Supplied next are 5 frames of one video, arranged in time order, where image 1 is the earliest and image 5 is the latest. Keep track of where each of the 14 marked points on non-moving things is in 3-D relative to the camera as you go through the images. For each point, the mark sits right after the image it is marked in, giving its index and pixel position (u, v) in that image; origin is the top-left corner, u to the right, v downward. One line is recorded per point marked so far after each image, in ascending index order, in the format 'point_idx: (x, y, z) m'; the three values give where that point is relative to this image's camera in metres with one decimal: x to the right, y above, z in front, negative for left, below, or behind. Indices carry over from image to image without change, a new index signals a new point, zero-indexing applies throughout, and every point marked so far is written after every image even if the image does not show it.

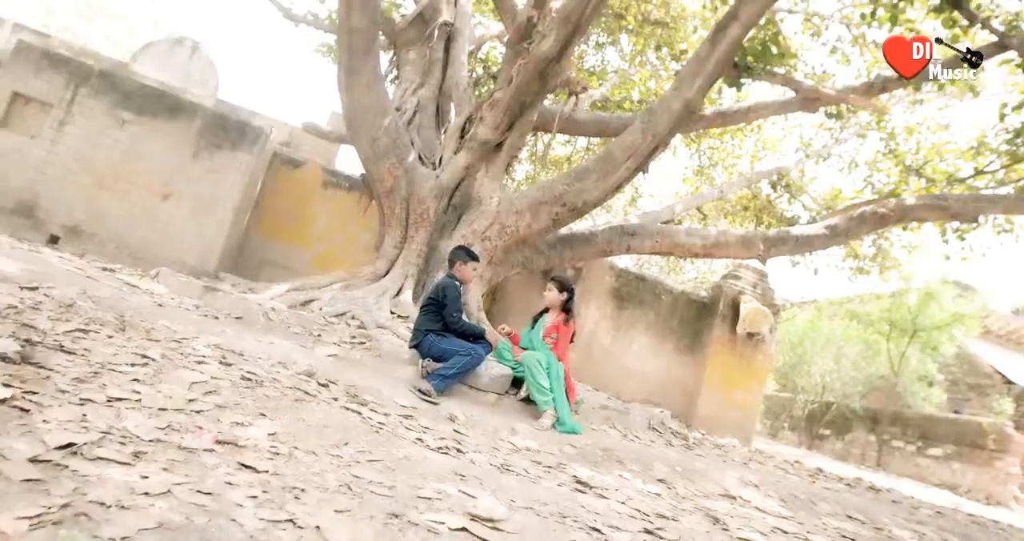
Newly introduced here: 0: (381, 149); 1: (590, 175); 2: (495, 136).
0: (-1.2, +1.1, +5.8) m
1: (+0.7, +0.8, +5.9) m
2: (-0.2, +1.2, +5.9) m
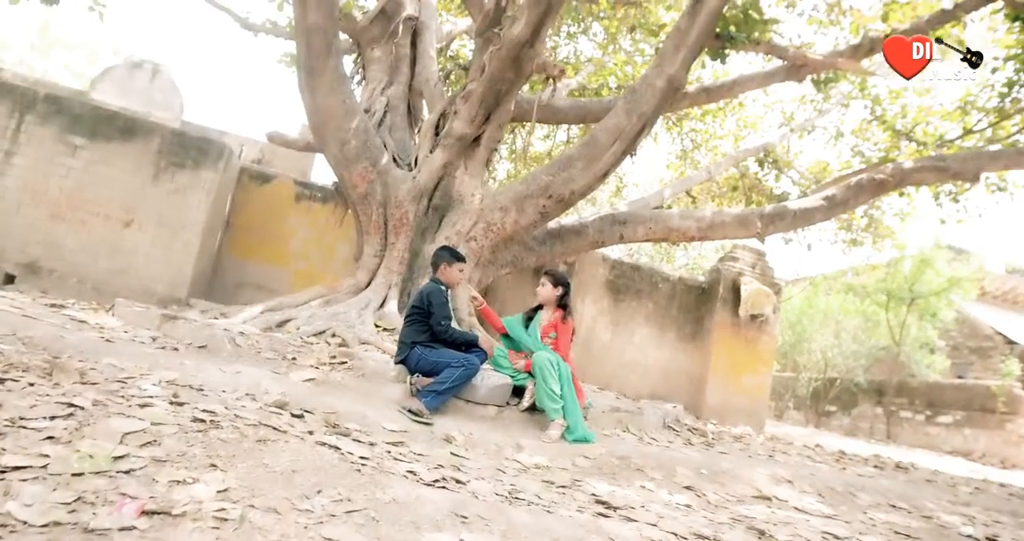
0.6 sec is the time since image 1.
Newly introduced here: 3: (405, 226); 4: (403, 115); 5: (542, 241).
0: (-1.4, +1.0, +5.4) m
1: (+0.6, +0.9, +5.5) m
2: (-0.3, +1.2, +5.6) m
3: (-0.9, +0.4, +5.5) m
4: (-1.1, +1.5, +6.4) m
5: (+0.3, +0.3, +6.4) m
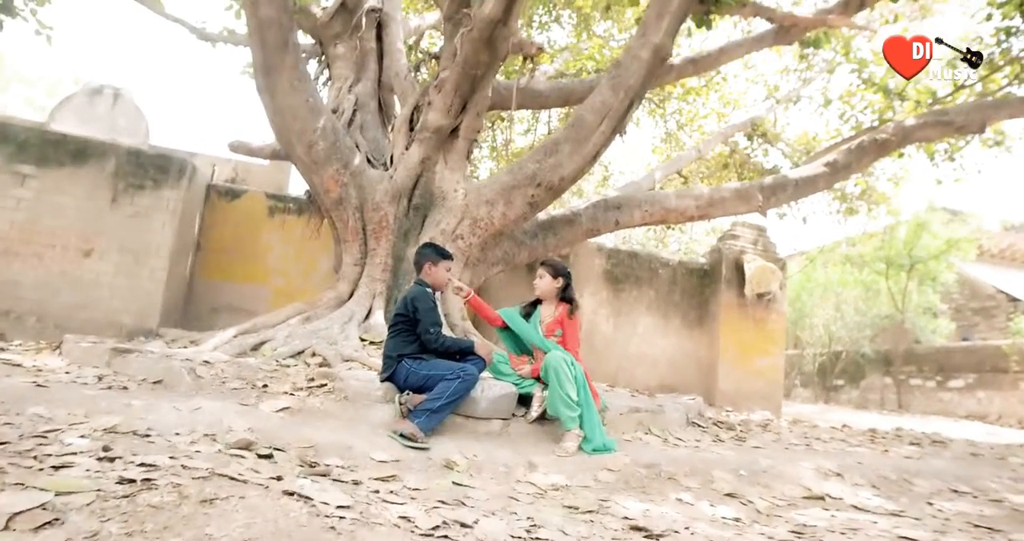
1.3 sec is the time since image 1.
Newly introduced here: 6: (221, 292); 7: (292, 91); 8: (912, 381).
0: (-1.5, +0.9, +5.0) m
1: (+0.4, +1.0, +5.2) m
2: (-0.5, +1.2, +5.2) m
3: (-1.0, +0.3, +5.1) m
4: (-1.3, +1.5, +6.0) m
5: (+0.2, +0.3, +6.0) m
6: (-3.1, -0.2, +6.9) m
7: (-1.7, +1.3, +4.8) m
8: (+8.3, -2.3, +13.3) m
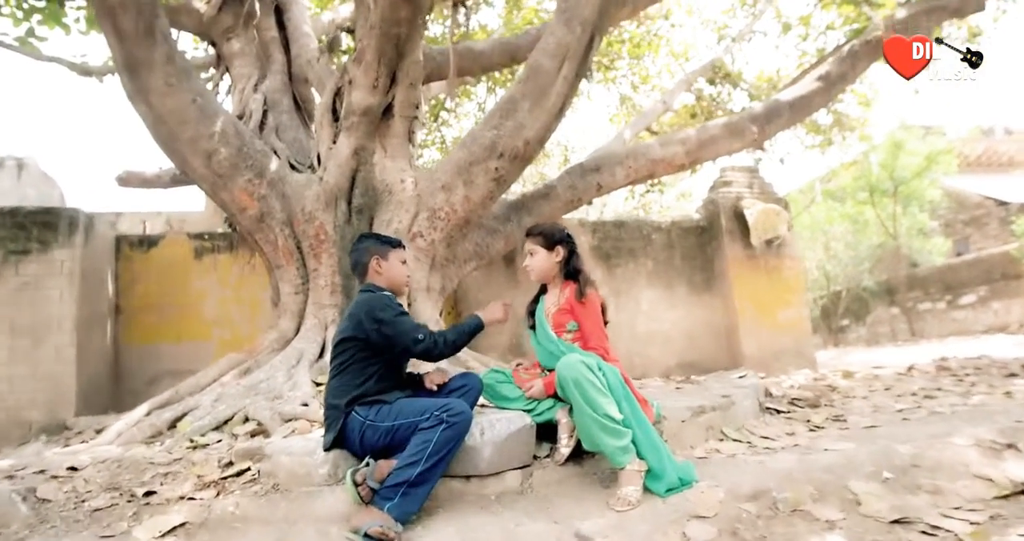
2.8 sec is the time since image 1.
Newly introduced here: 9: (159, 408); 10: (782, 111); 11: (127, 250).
0: (-1.8, +0.6, +4.0) m
1: (+0.1, +1.1, +4.2) m
2: (-0.9, +1.1, +4.2) m
3: (-1.2, +0.2, +4.1) m
4: (-1.7, +1.2, +5.0) m
5: (0.0, +0.4, +5.0) m
6: (-3.2, -0.8, +5.8) m
7: (-2.0, +1.1, +3.8) m
8: (+8.1, -0.7, +12.7) m
9: (-1.9, -0.7, +3.4) m
10: (+2.3, +1.4, +5.5) m
11: (-3.5, +0.2, +5.9) m
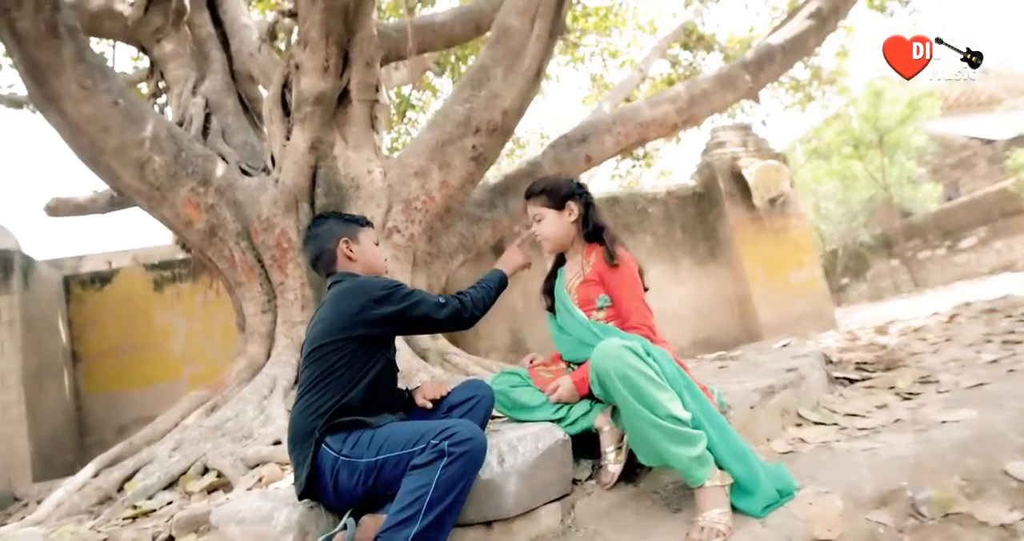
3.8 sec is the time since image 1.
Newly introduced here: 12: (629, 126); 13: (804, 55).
0: (-1.9, +0.5, +3.5) m
1: (-0.1, +1.2, +3.7) m
2: (-1.0, +1.1, +3.7) m
3: (-1.3, +0.1, +3.6) m
4: (-1.9, +1.1, +4.5) m
5: (-0.1, +0.5, +4.5) m
6: (-3.2, -1.1, +5.3) m
7: (-2.2, +0.9, +3.3) m
8: (+7.9, +0.3, +12.3) m
9: (-1.8, -0.9, +2.9) m
10: (+2.1, +1.7, +5.0) m
11: (-3.6, -0.2, +5.3) m
12: (+0.9, +1.1, +4.8) m
13: (+2.3, +1.7, +5.2) m
